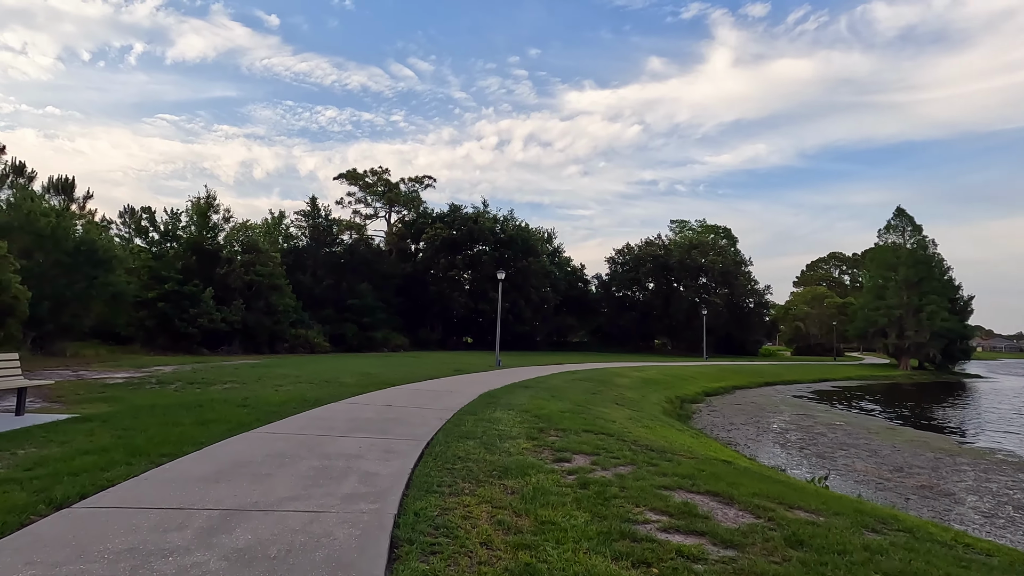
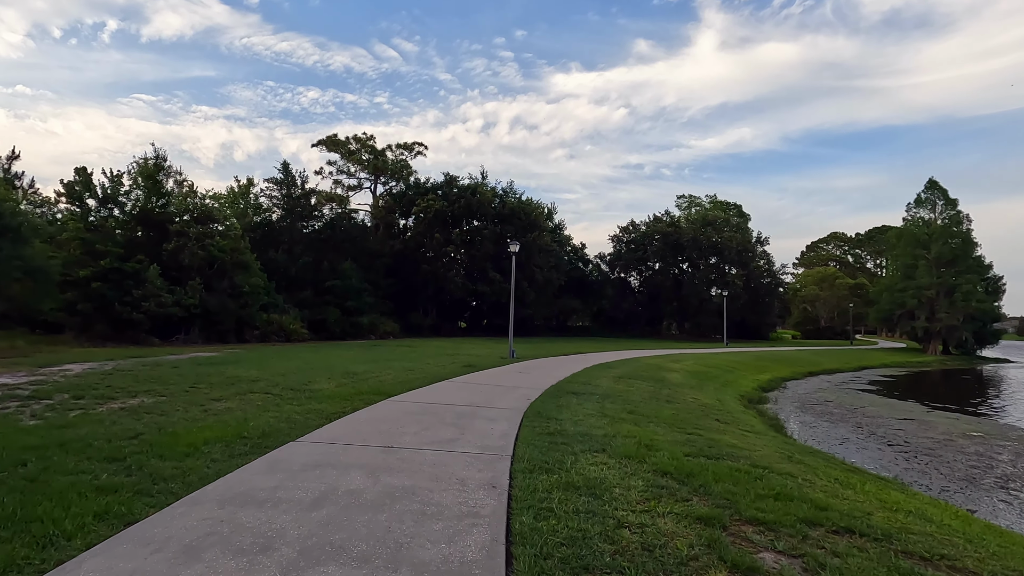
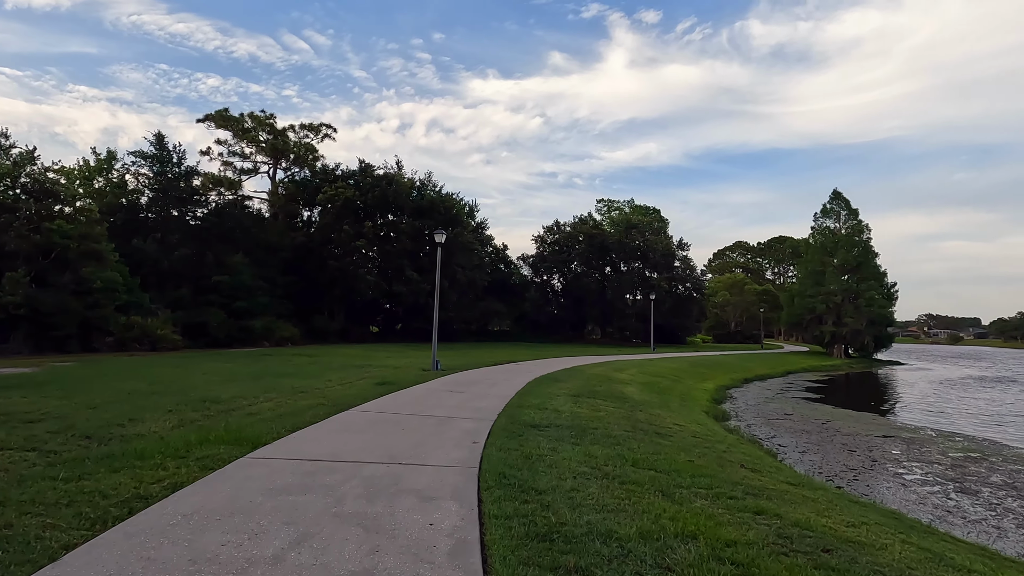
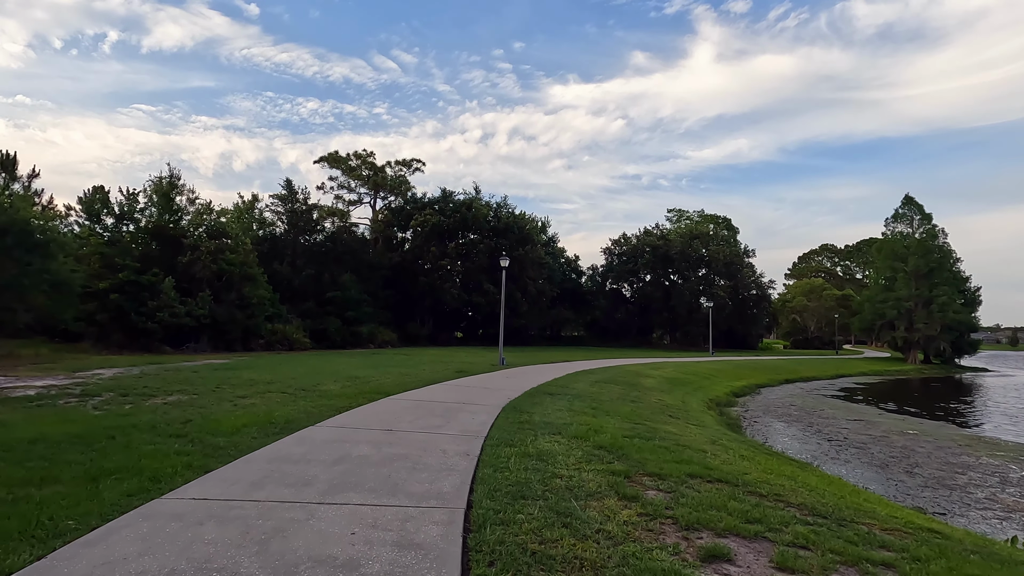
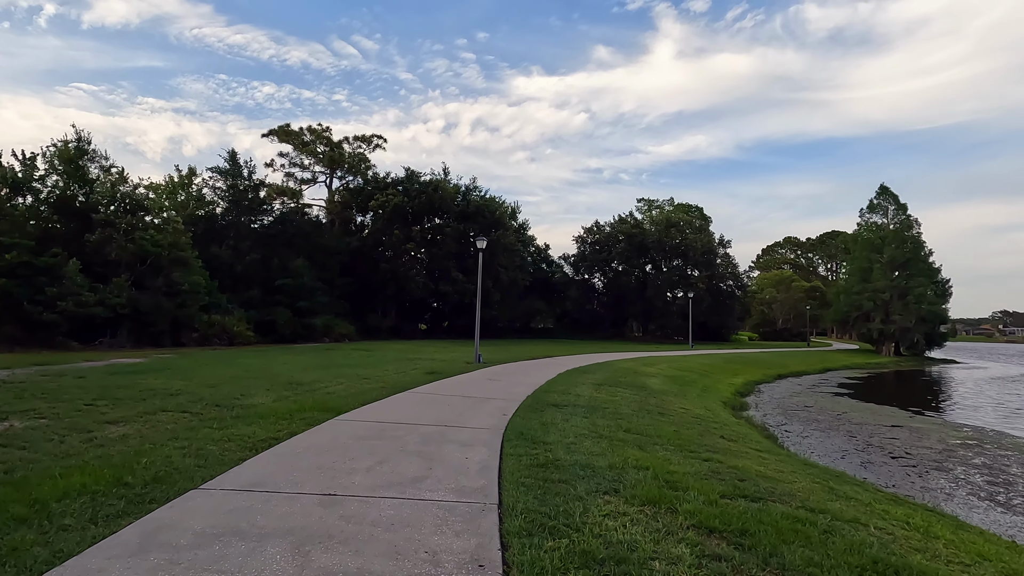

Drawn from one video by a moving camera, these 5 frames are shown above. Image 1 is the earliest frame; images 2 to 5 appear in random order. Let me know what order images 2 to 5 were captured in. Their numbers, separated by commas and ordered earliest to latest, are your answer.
4, 2, 5, 3
